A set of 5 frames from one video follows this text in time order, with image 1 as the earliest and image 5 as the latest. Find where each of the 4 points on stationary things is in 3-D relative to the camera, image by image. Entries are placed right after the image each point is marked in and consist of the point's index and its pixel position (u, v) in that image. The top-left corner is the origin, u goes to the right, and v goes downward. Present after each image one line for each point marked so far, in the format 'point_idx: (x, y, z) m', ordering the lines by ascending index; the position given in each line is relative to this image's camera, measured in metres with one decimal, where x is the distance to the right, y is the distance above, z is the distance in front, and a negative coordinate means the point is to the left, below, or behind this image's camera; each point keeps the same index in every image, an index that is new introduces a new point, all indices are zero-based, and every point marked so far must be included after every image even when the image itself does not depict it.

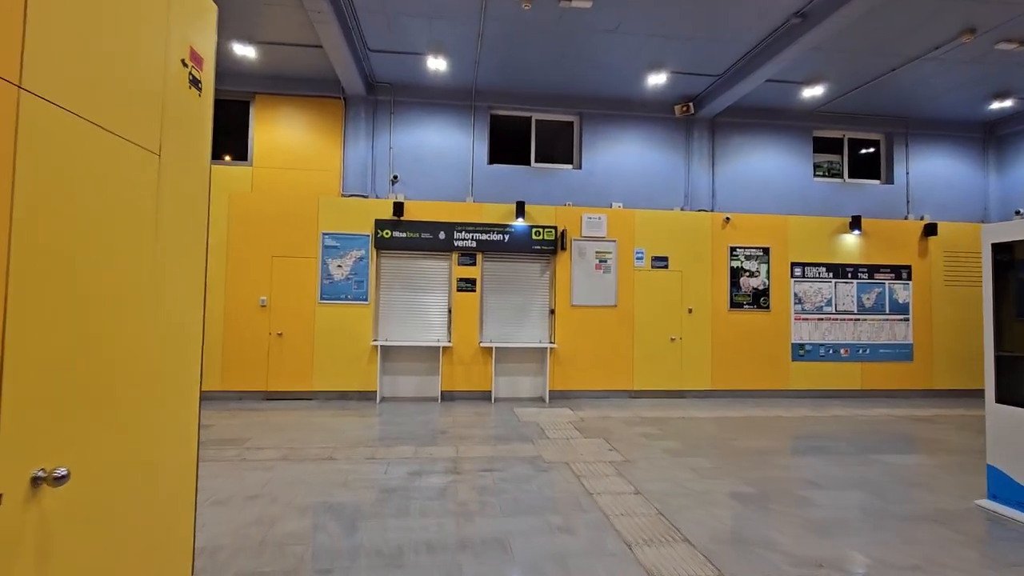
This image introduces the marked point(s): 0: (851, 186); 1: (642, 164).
0: (+5.6, +1.7, +8.4) m
1: (+2.0, +1.9, +8.0) m
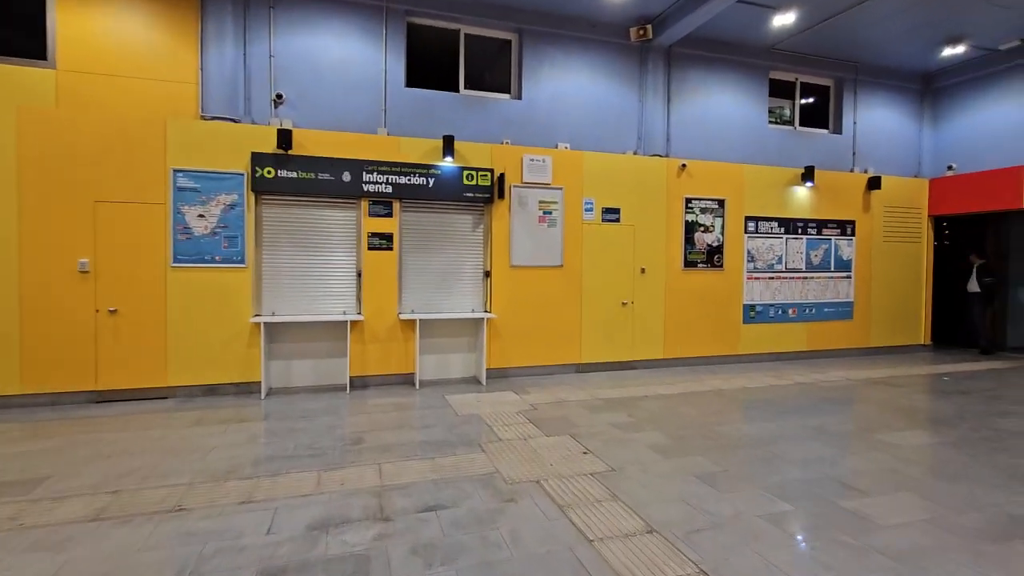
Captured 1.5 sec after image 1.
0: (+4.5, +2.3, +7.9) m
1: (+1.0, +2.5, +6.7) m
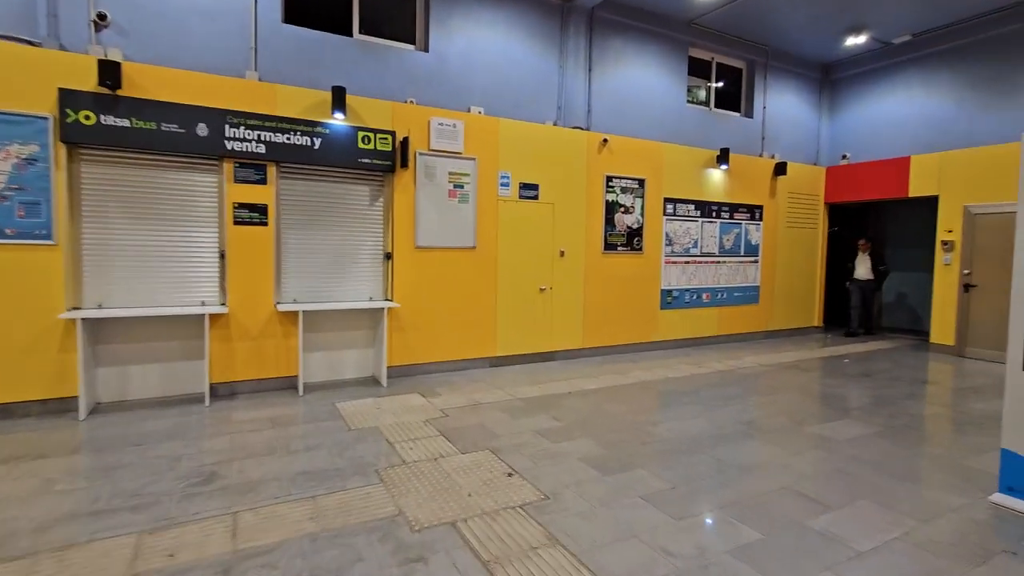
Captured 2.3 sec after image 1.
0: (+3.1, +2.6, +7.7) m
1: (-0.1, +2.7, +6.0) m
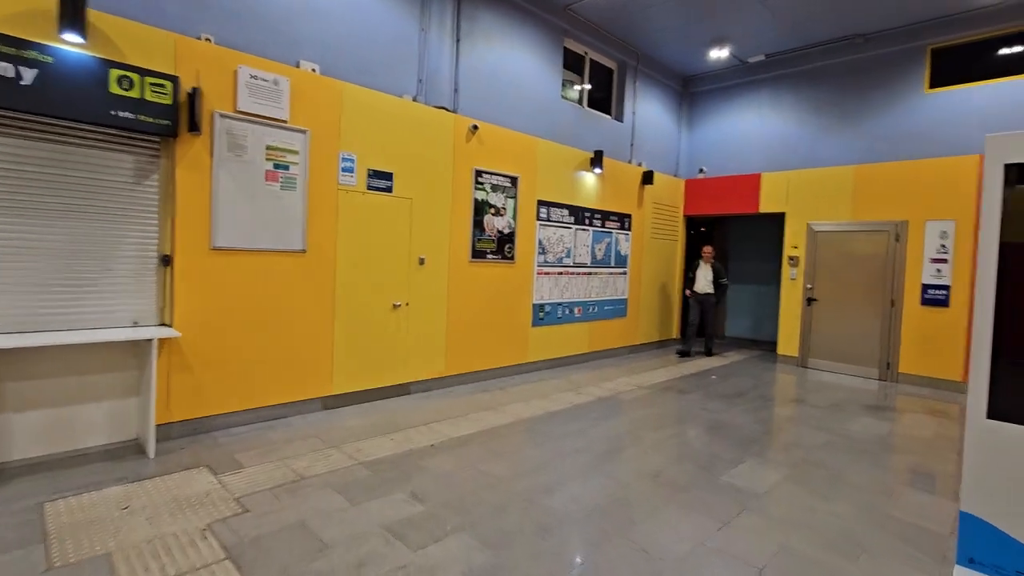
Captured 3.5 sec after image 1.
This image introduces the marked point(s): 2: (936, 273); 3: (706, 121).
0: (+1.1, +2.4, +7.2) m
1: (-1.4, +2.5, +4.6) m
2: (+5.3, +0.2, +6.4) m
3: (+3.3, +2.8, +8.8) m
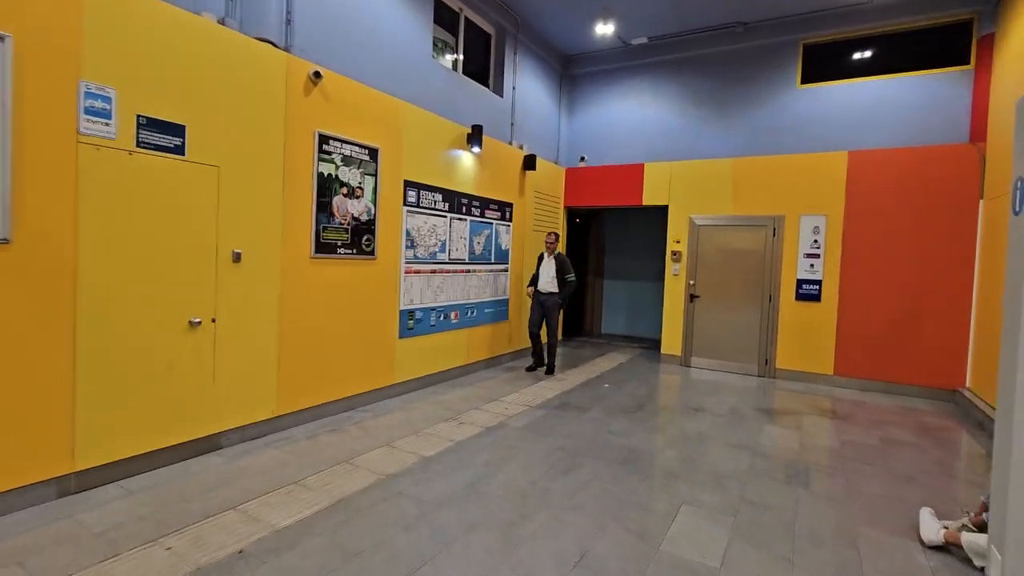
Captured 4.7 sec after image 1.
0: (-0.5, +2.4, +6.1) m
1: (-2.3, +2.5, +3.0) m
2: (+3.7, +0.2, +6.4) m
3: (+1.2, +2.9, +8.2) m
